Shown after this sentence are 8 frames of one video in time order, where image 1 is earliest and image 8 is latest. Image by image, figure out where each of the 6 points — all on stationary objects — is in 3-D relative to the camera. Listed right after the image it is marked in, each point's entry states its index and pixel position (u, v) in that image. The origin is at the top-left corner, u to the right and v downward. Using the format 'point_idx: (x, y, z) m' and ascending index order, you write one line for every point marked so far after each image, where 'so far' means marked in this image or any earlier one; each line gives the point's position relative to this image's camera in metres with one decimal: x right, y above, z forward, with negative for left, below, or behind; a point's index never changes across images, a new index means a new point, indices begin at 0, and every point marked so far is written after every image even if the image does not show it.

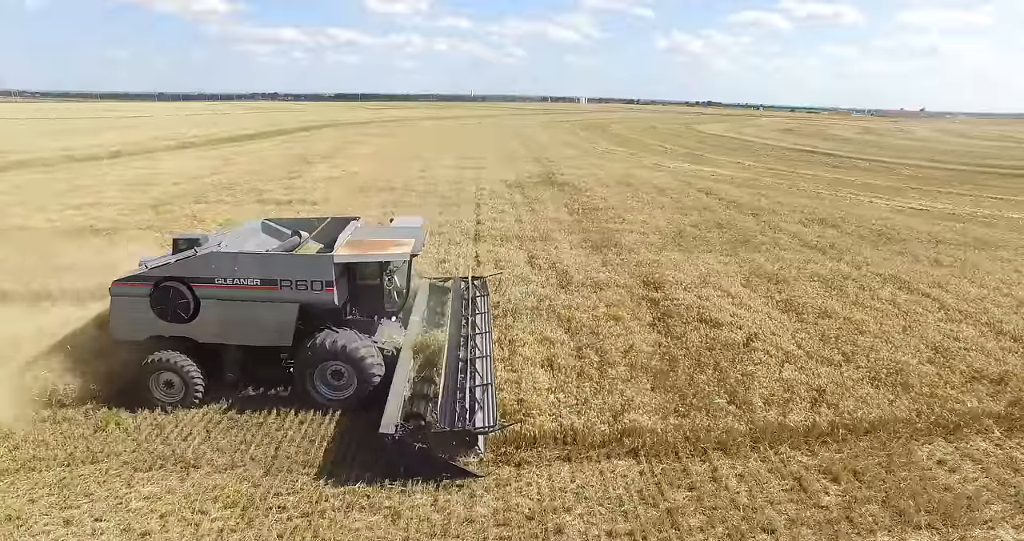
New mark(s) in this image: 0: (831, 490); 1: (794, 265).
0: (+3.0, -2.1, +5.5) m
1: (+5.6, +0.1, +11.5) m
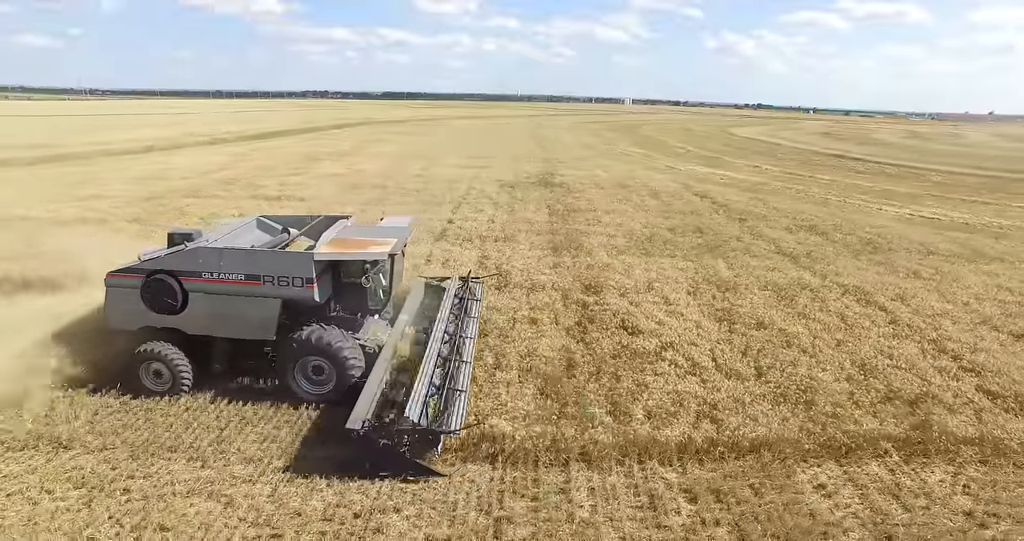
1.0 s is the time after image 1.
0: (+1.5, -2.2, +5.2) m
1: (+4.6, 0.0, +11.1) m
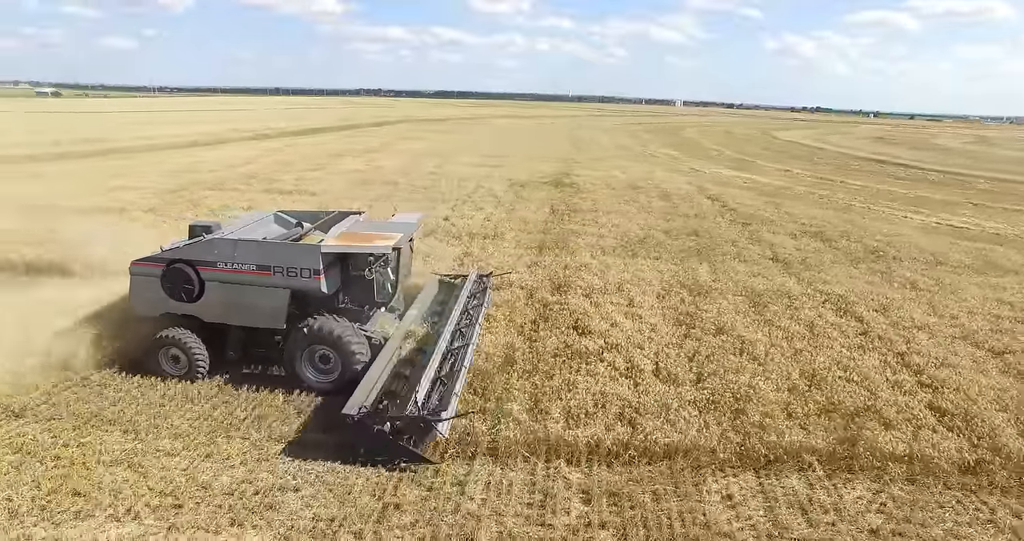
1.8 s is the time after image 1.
0: (+0.6, -2.1, +5.2) m
1: (+4.2, -0.1, +10.8) m
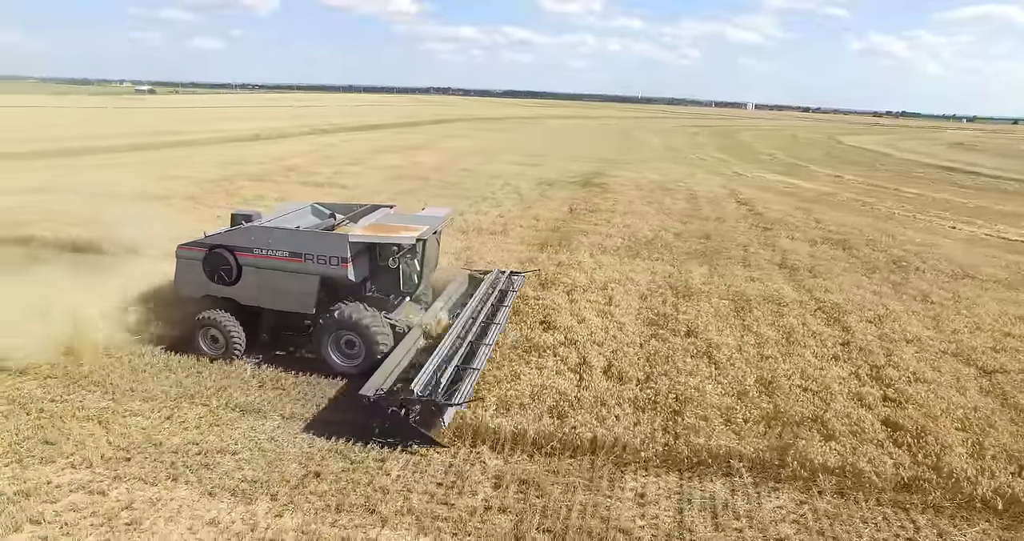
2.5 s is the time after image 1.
0: (-0.3, -2.1, +5.4) m
1: (+4.0, -0.2, +10.5) m
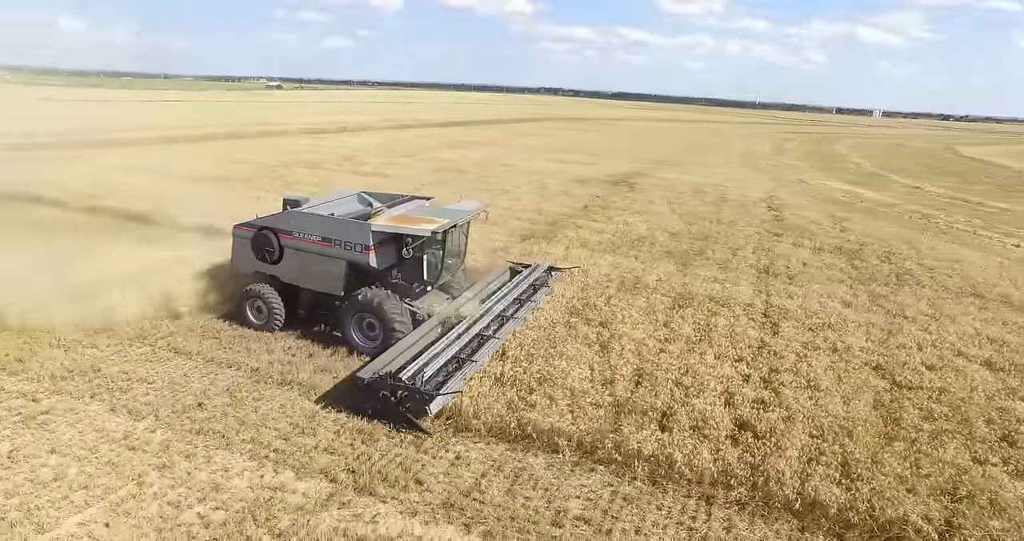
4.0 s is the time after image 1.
0: (-2.0, -1.7, +6.1) m
1: (+3.2, -0.2, +10.4) m
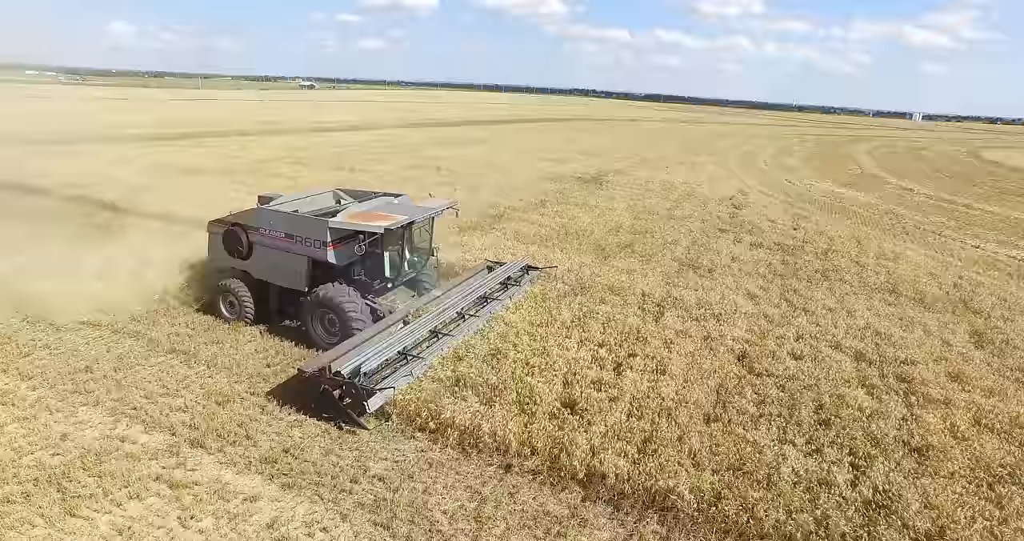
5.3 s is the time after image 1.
0: (-3.8, -1.5, +6.7) m
1: (+1.7, 0.0, +10.7) m
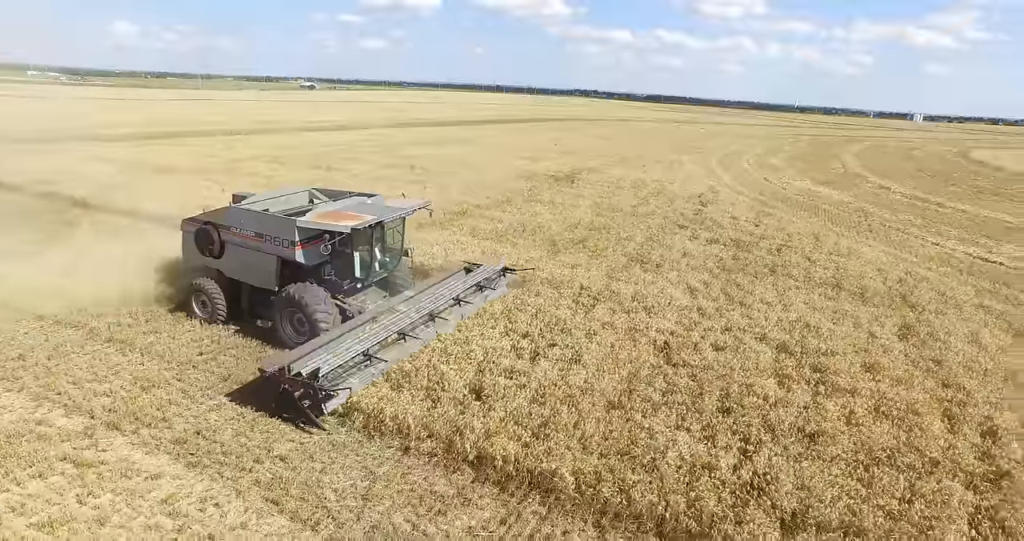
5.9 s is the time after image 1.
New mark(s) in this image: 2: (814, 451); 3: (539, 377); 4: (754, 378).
0: (-4.7, -1.3, +6.9) m
1: (+0.8, +0.1, +10.8) m
2: (+2.9, -1.7, +5.6) m
3: (+0.5, -1.2, +7.0) m
4: (+2.9, -1.3, +7.0) m
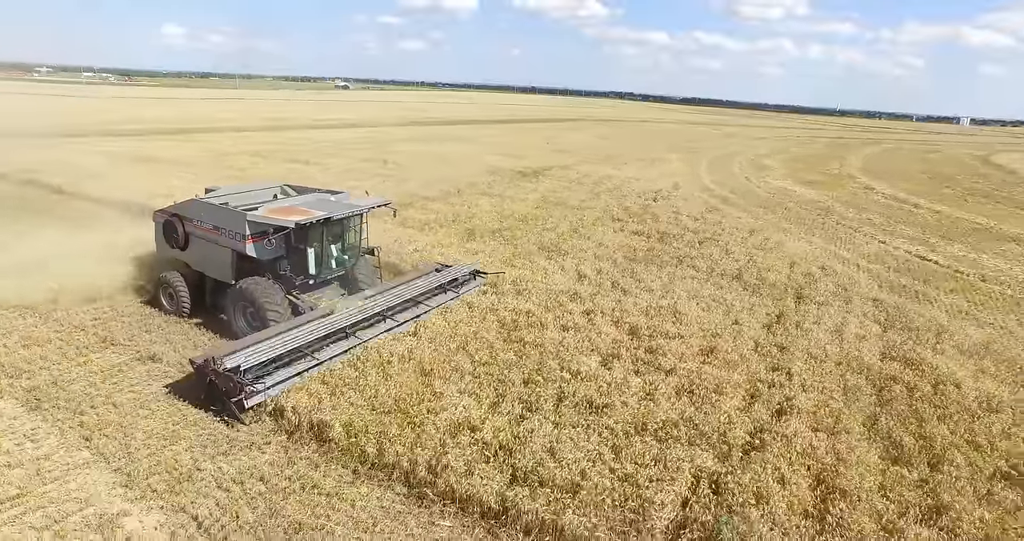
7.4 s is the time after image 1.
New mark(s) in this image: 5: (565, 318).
0: (-6.8, -0.9, +7.7) m
1: (-1.0, +0.4, +11.3) m
2: (+0.8, -1.5, +5.9) m
3: (-1.5, -0.9, +7.4) m
4: (+0.9, -1.1, +7.3) m
5: (+0.9, -0.7, +8.5) m
